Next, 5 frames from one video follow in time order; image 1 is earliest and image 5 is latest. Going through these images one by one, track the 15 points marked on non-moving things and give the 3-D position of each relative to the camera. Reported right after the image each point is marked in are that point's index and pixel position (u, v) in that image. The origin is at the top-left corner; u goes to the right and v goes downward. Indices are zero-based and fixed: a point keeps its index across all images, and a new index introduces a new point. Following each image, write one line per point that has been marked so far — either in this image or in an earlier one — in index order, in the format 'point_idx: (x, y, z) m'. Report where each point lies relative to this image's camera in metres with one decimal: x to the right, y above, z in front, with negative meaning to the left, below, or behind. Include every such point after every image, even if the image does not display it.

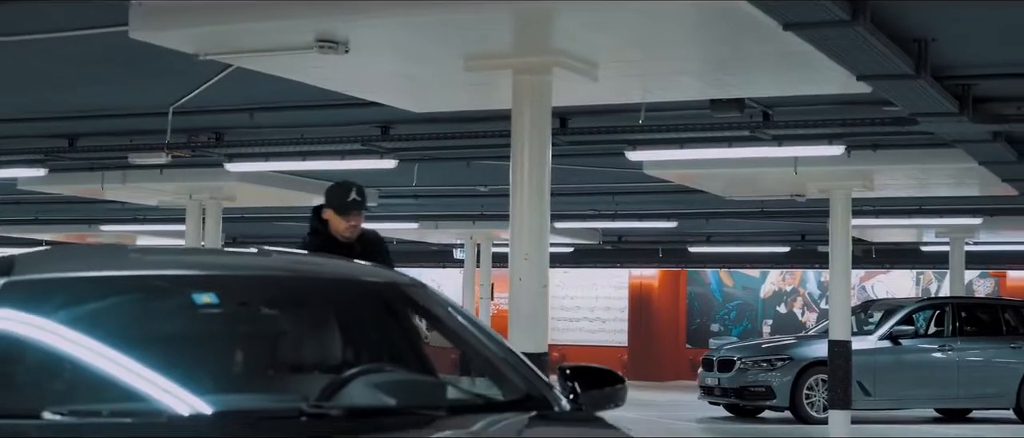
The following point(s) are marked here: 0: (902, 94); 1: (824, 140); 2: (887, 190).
0: (+2.1, +0.7, +9.1) m
1: (+2.1, +0.5, +11.5) m
2: (+3.6, +0.3, +16.1) m
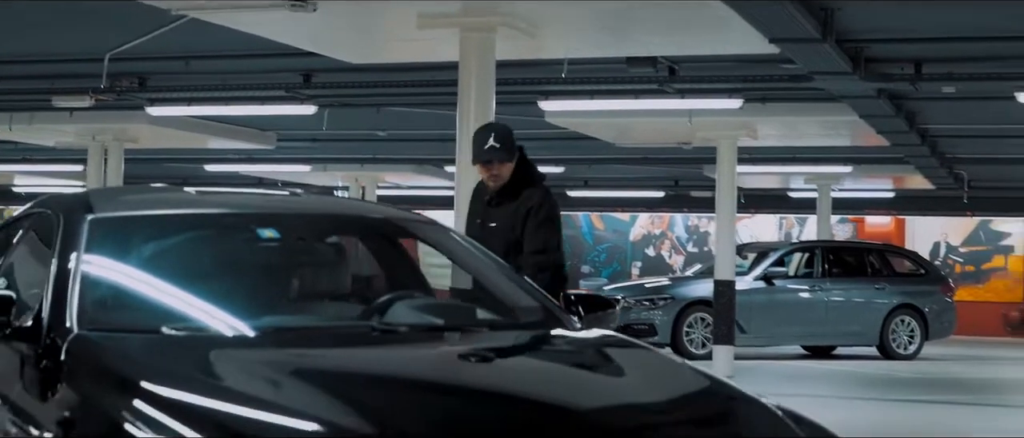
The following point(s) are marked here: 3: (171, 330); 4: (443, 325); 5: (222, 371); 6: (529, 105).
0: (+1.7, +1.0, +9.9) m
1: (+1.6, +0.9, +12.4) m
2: (+2.5, +0.8, +17.1) m
3: (-0.9, -0.3, +4.3) m
4: (-0.2, -0.3, +4.8) m
5: (-0.6, -0.3, +3.7) m
6: (+0.1, +0.9, +13.7) m
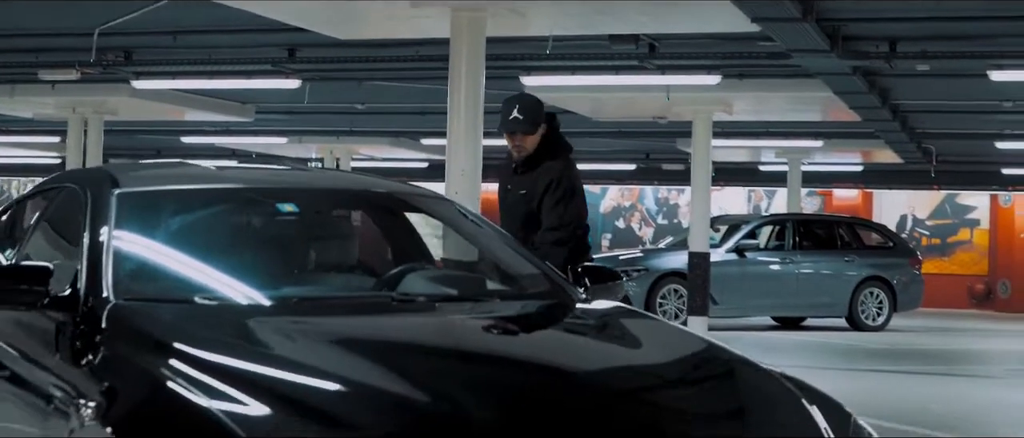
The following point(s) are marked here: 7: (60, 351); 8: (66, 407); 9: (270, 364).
0: (+1.6, +1.1, +10.2) m
1: (+1.4, +1.1, +12.6) m
2: (+2.3, +1.1, +17.4) m
3: (-0.8, -0.2, +4.6) m
4: (-0.2, -0.2, +5.0) m
5: (-0.6, -0.3, +4.0) m
6: (0.0, +1.1, +13.9) m
7: (-1.2, -0.3, +4.5) m
8: (-1.1, -0.5, +4.2) m
9: (-0.5, -0.3, +3.7) m
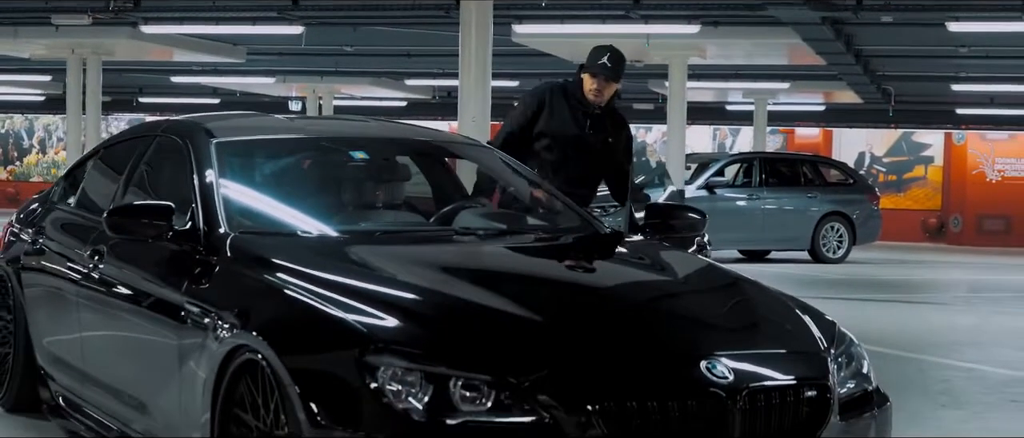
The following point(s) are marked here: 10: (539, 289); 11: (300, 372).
0: (+1.6, +1.5, +11.1) m
1: (+1.4, +1.6, +13.6) m
2: (+2.1, +1.8, +18.3) m
3: (-0.7, 0.0, +5.5) m
4: (0.0, 0.0, +6.0) m
5: (-0.4, -0.1, +4.9) m
6: (-0.1, +1.7, +14.8) m
7: (-1.0, -0.2, +5.4) m
8: (-0.9, -0.3, +5.1) m
9: (-0.4, -0.2, +4.6) m
10: (+0.1, -0.2, +4.7) m
11: (-0.5, -0.4, +4.4) m
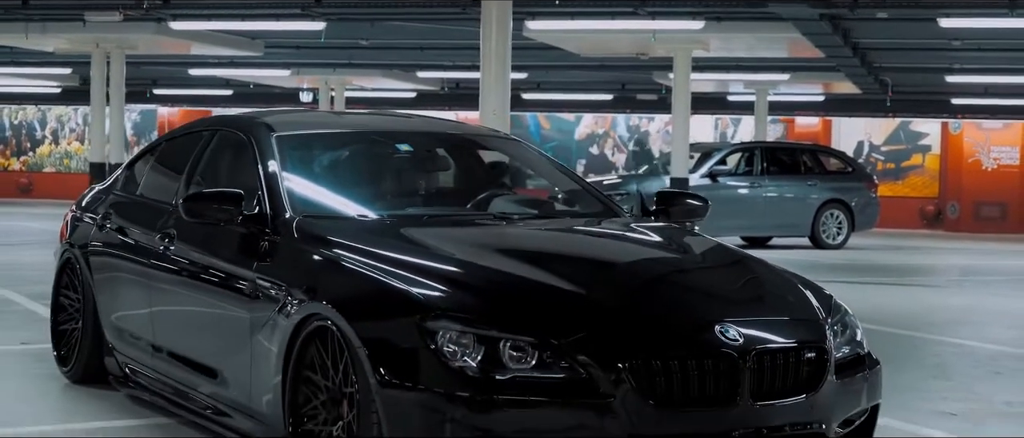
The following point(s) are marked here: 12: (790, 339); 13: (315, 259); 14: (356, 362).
0: (+1.7, +1.6, +11.8) m
1: (+1.5, +1.7, +14.2) m
2: (+2.2, +1.9, +19.0) m
3: (-0.6, 0.0, +6.2) m
4: (+0.1, 0.0, +6.6) m
5: (-0.3, -0.1, +5.6) m
6: (0.0, +1.8, +15.5) m
7: (-0.9, -0.1, +6.1) m
8: (-0.8, -0.3, +5.8) m
9: (-0.2, -0.1, +5.3) m
10: (+0.2, -0.1, +5.3) m
11: (-0.4, -0.3, +5.0) m
12: (+0.8, -0.4, +5.1) m
13: (-0.7, -0.1, +5.6) m
14: (-0.5, -0.4, +5.1) m
